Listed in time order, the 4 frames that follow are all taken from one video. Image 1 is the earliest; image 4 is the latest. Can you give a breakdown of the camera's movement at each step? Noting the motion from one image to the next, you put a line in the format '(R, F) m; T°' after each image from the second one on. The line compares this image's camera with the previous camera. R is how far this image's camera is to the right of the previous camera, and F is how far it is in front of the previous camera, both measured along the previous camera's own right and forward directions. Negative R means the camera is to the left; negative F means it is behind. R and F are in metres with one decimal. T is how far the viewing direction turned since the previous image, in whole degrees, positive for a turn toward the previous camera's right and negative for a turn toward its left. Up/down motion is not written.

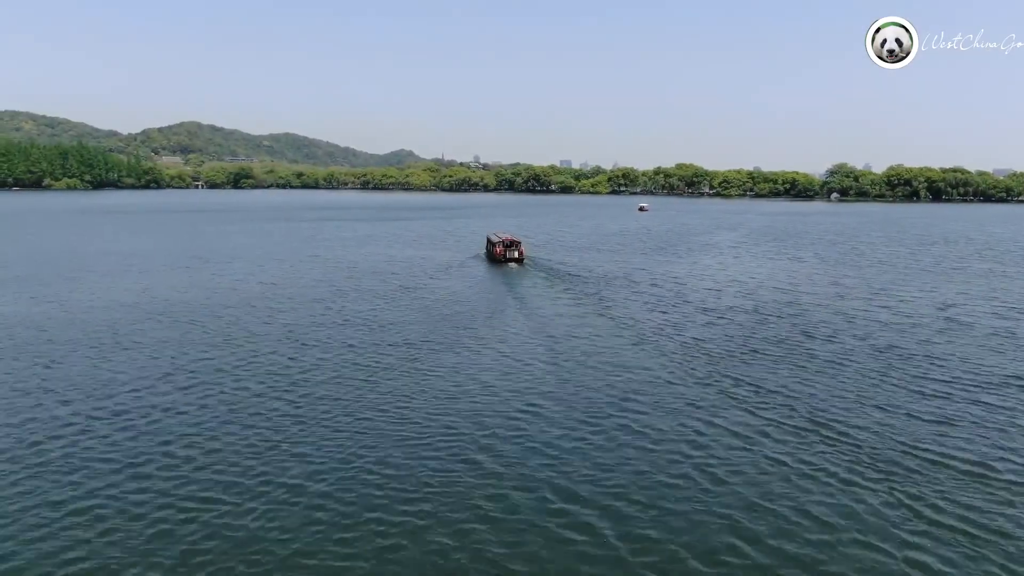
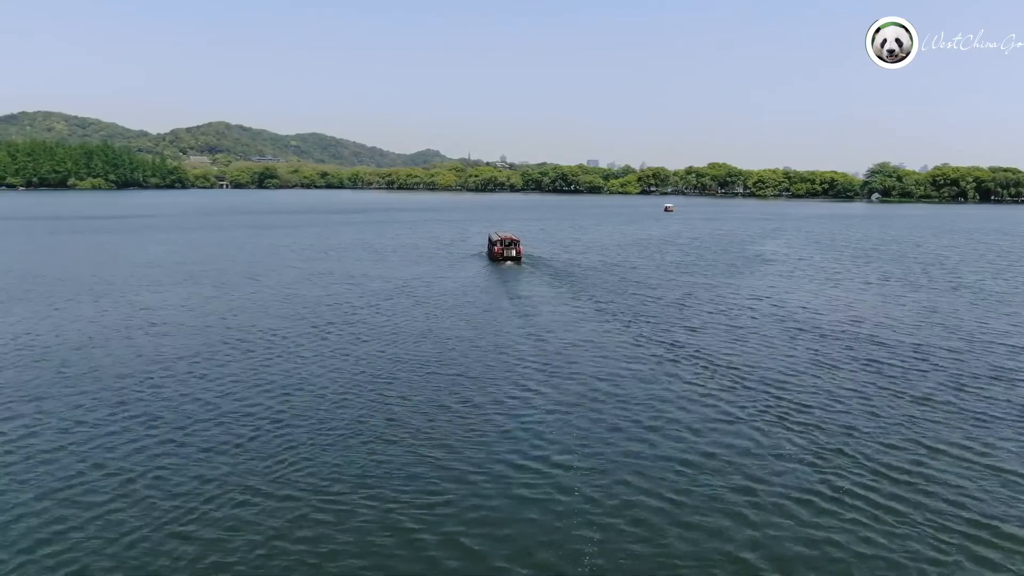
(+1.9, +11.8) m; -2°
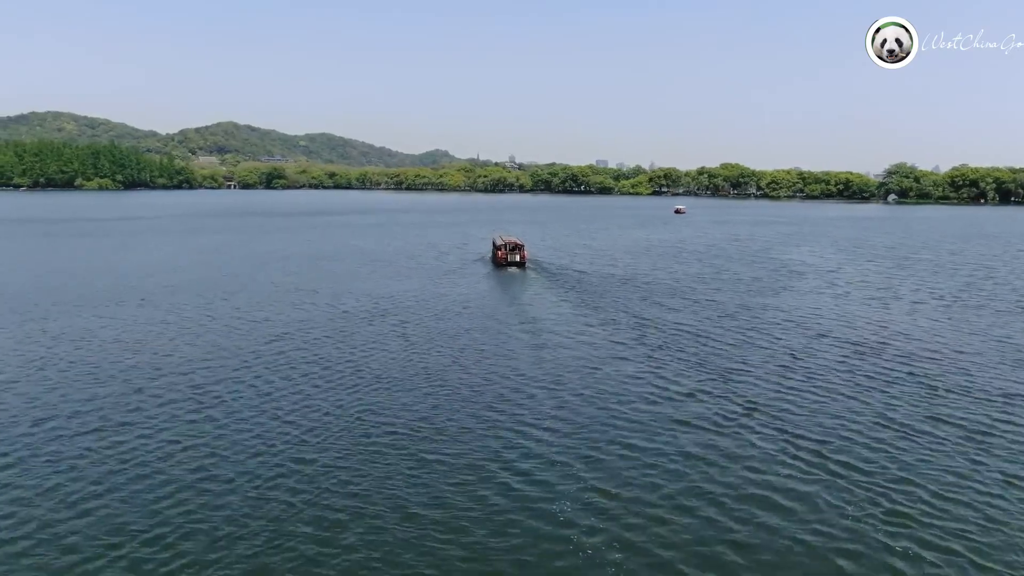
(+0.3, +5.7) m; -1°
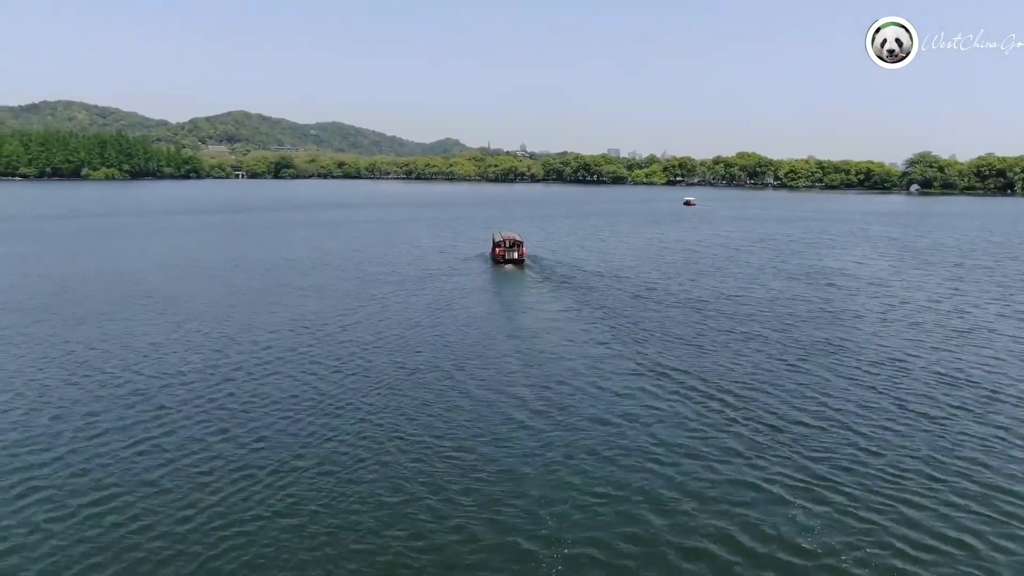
(+1.2, +8.5) m; -1°
